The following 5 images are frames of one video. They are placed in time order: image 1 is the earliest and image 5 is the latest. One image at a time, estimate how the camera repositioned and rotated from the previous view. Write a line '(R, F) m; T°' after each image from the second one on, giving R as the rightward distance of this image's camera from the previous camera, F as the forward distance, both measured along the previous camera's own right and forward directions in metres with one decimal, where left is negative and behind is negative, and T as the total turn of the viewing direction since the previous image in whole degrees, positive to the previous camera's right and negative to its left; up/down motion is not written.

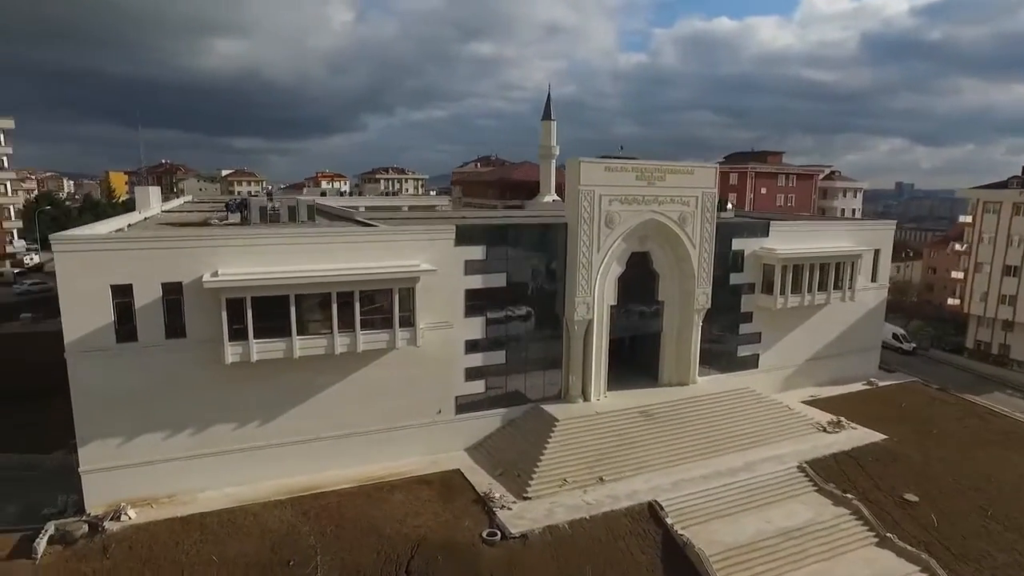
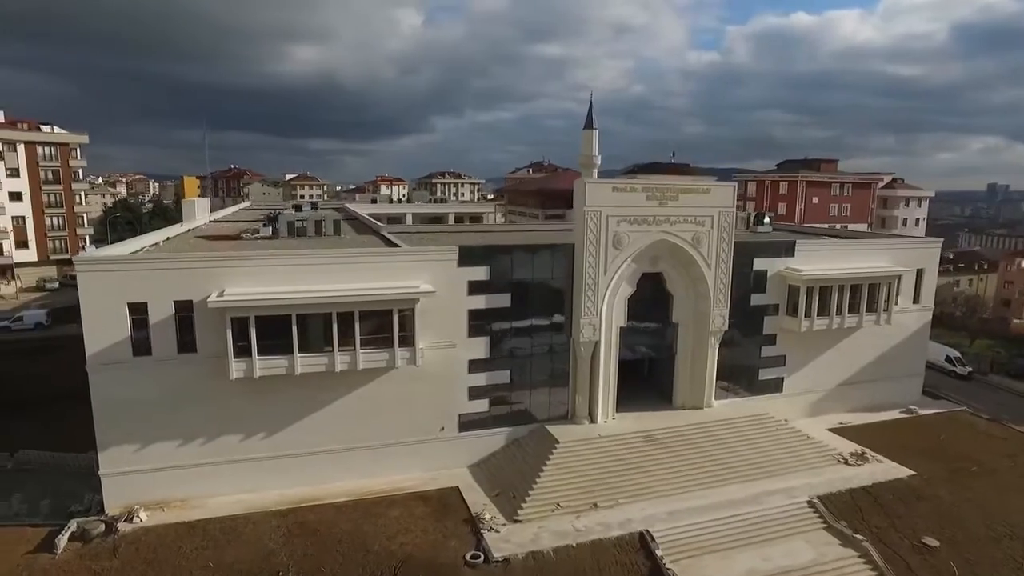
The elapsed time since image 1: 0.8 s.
(+2.2, 0.0) m; -6°
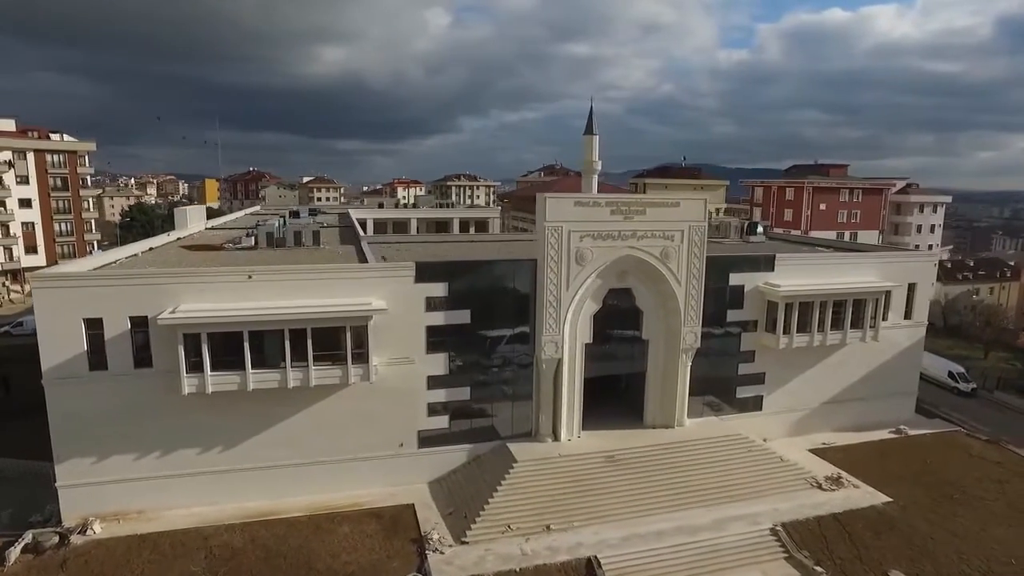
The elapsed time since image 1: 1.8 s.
(+2.4, +0.4) m; -3°
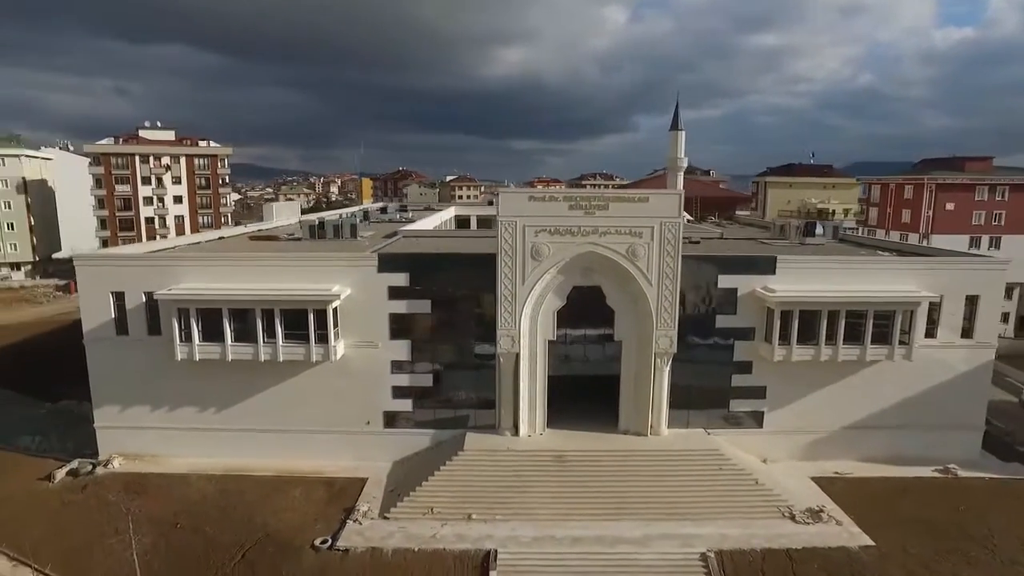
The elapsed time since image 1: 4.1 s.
(+7.6, +0.8) m; -16°
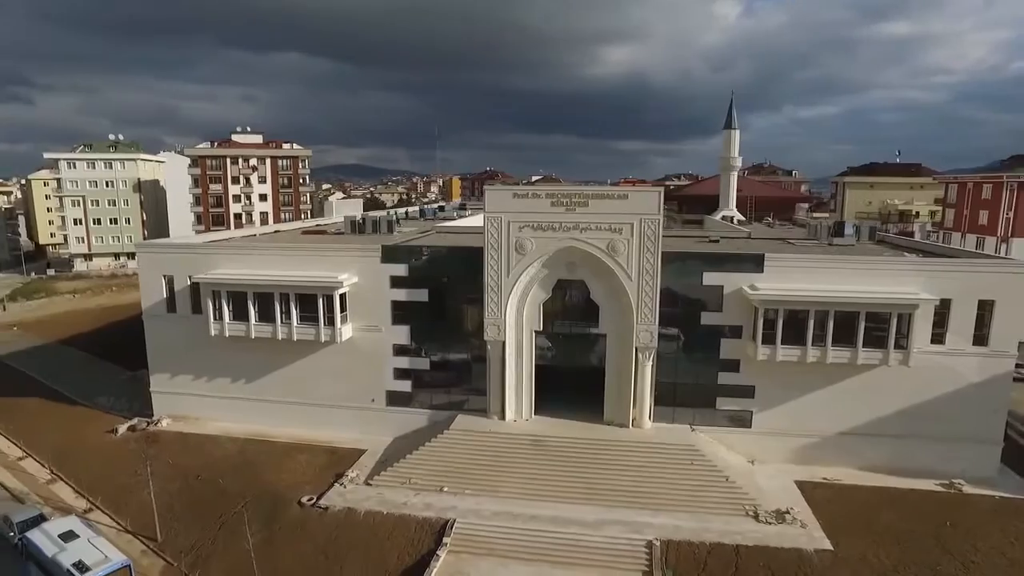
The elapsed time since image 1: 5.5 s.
(+4.4, -0.9) m; -9°
